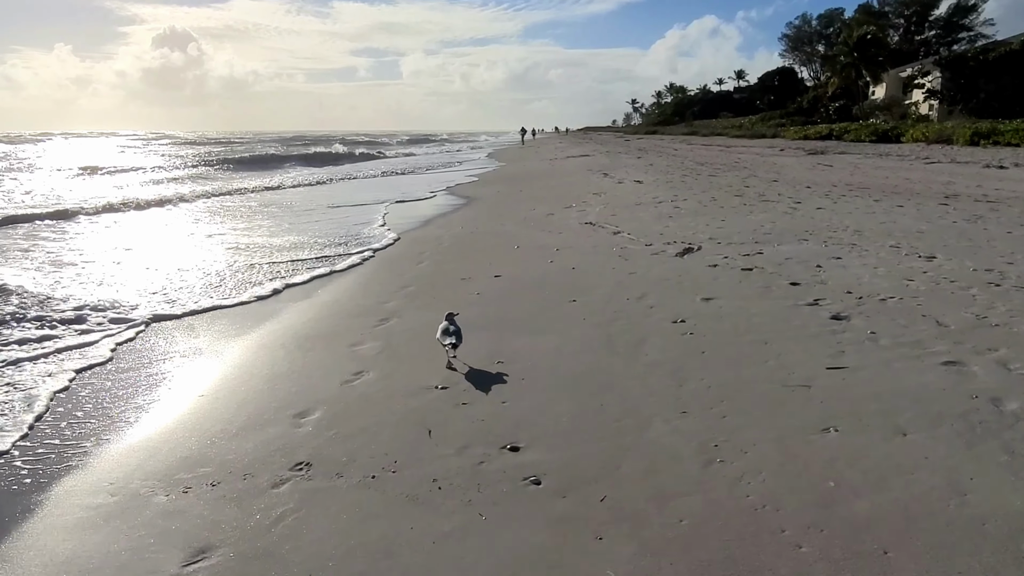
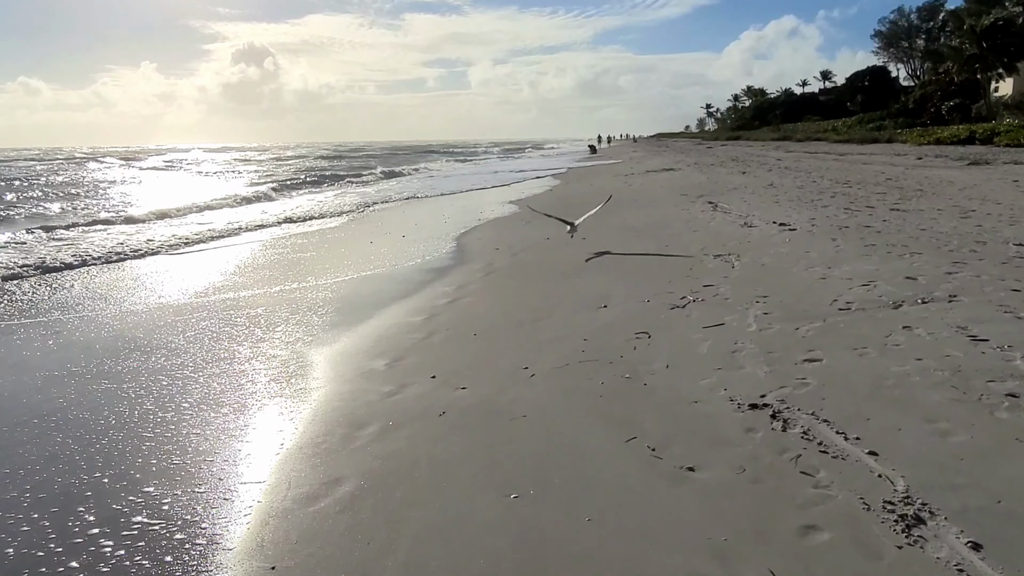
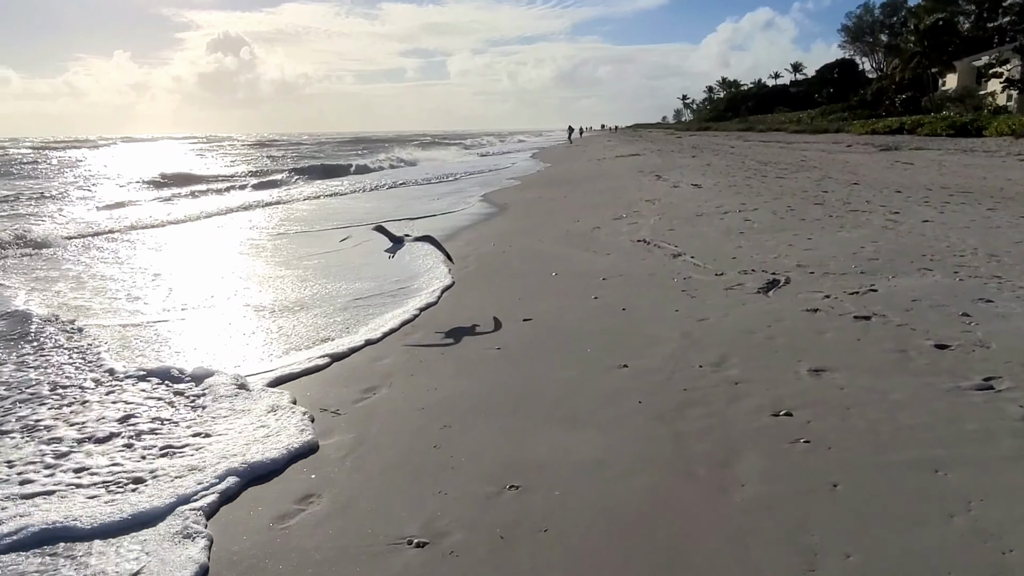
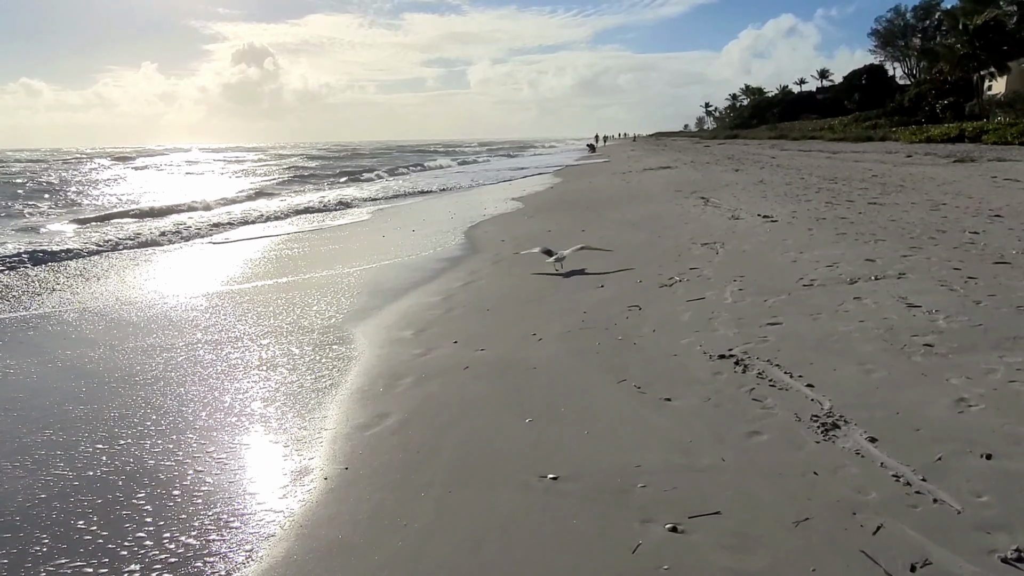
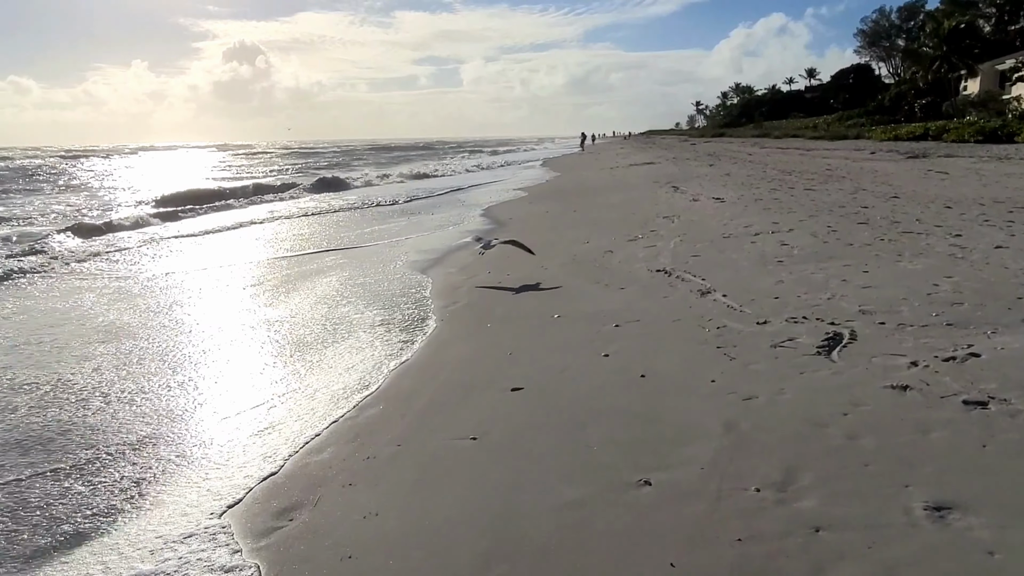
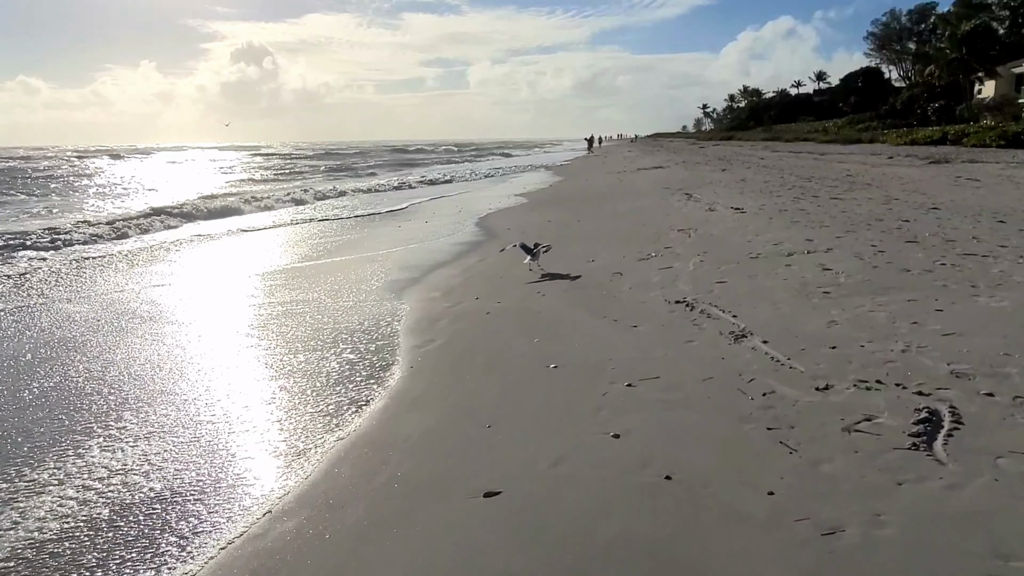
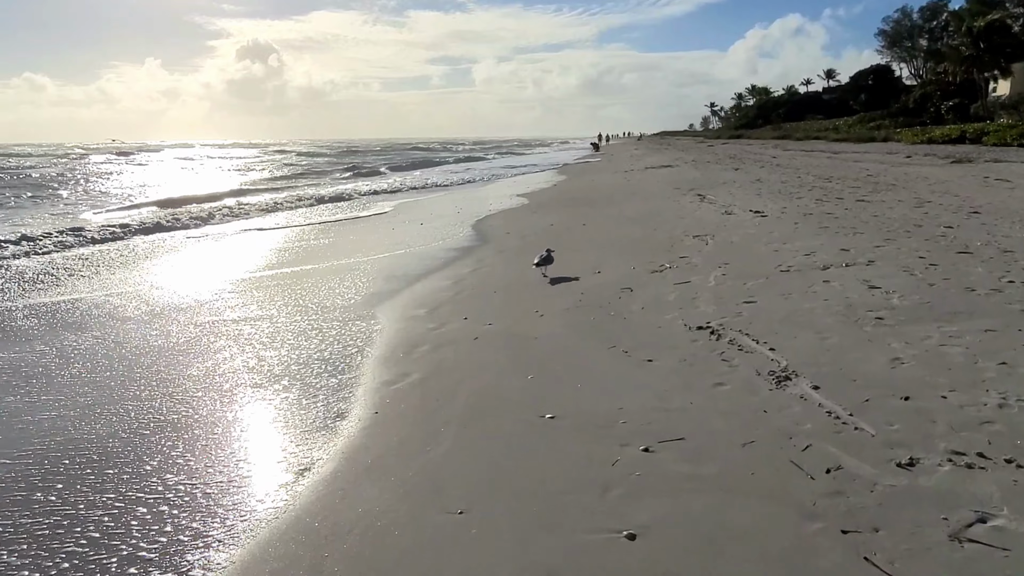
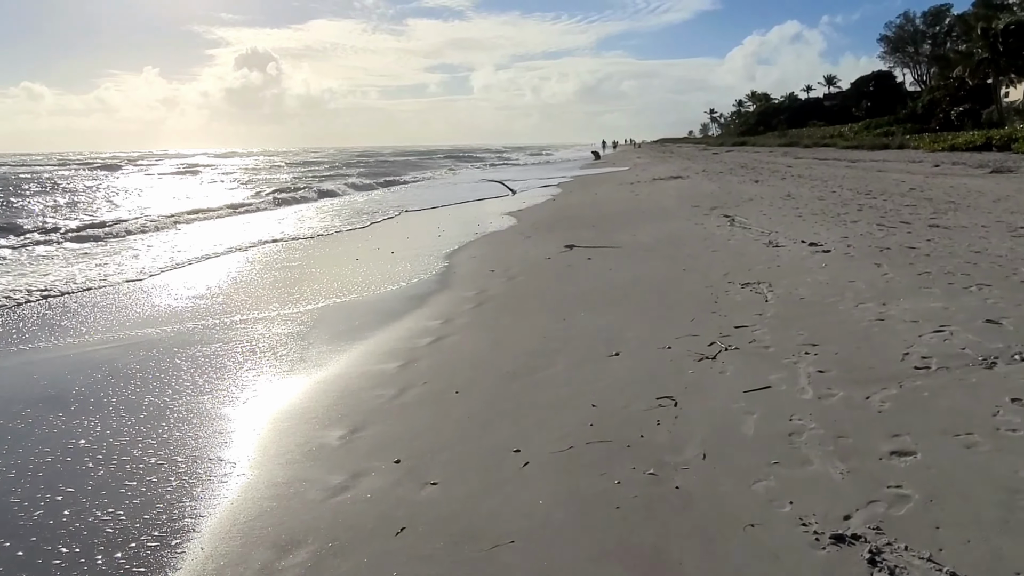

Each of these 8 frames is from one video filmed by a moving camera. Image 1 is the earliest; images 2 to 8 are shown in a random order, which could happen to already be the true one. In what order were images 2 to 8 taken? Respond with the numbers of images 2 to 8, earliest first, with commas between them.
3, 5, 6, 7, 4, 2, 8
